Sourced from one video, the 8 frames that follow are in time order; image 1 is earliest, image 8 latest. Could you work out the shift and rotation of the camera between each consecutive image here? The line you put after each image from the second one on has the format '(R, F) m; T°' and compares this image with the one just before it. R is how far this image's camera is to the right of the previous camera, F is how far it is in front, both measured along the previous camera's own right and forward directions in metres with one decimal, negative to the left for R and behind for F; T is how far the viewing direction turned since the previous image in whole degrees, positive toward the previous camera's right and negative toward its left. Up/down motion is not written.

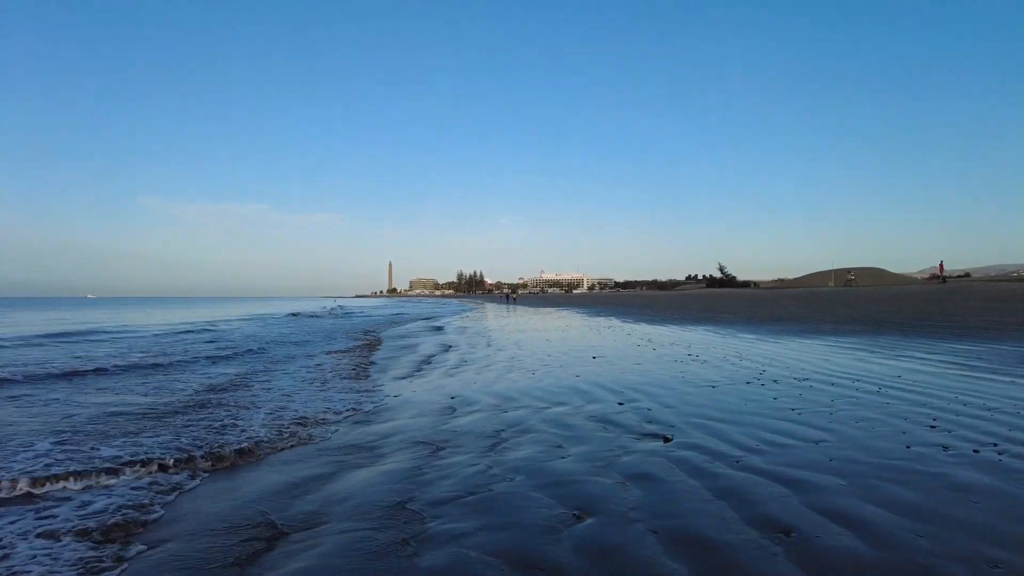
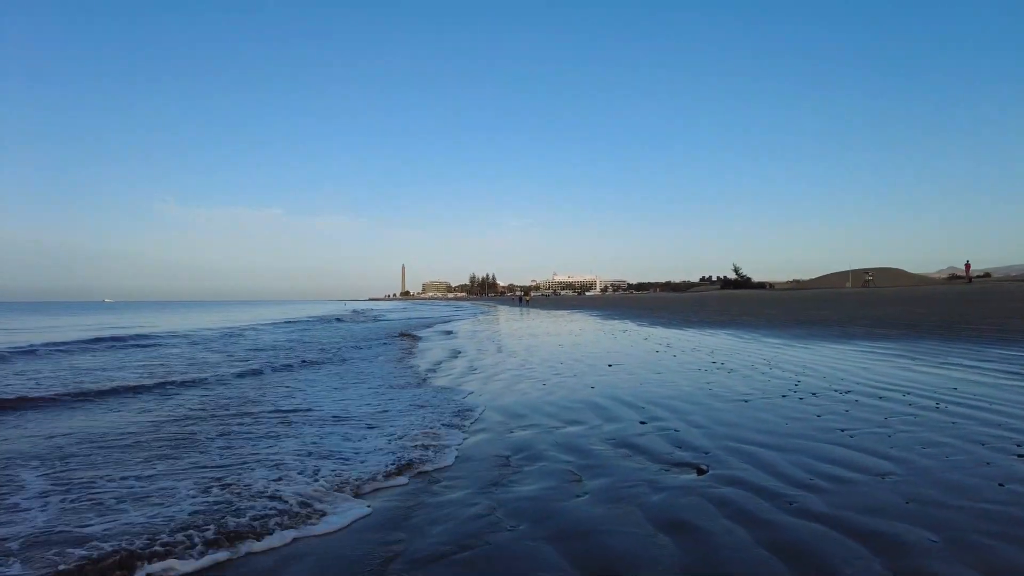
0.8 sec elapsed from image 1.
(+0.1, +0.8) m; -1°
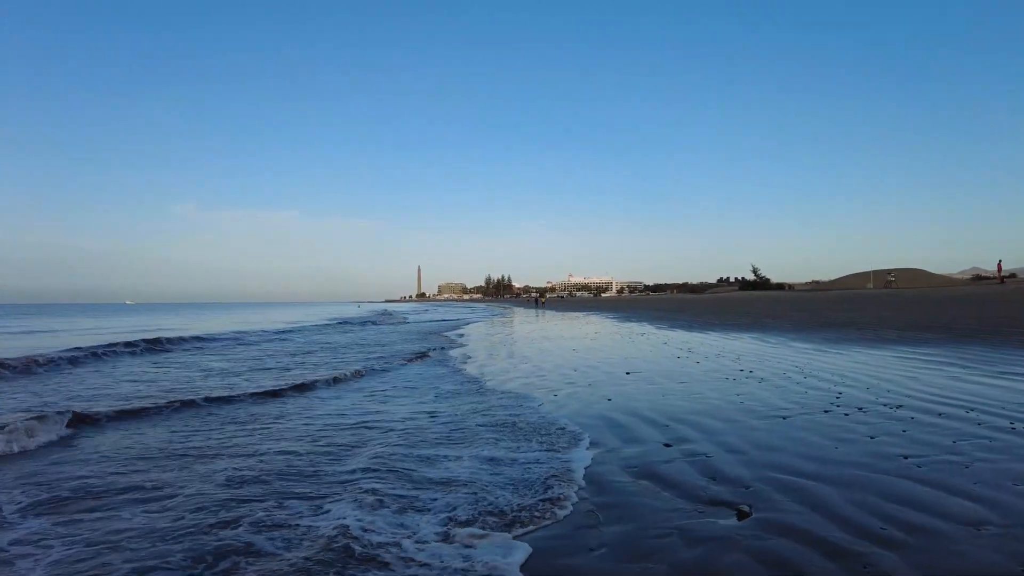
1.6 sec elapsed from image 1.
(+0.1, +0.8) m; -1°
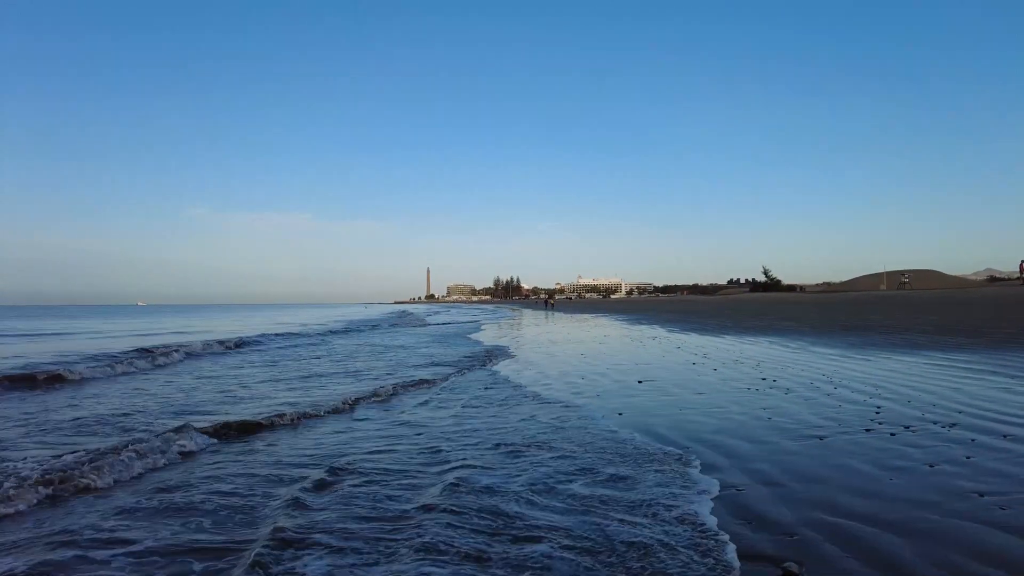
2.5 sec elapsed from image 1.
(+0.1, +0.8) m; -1°
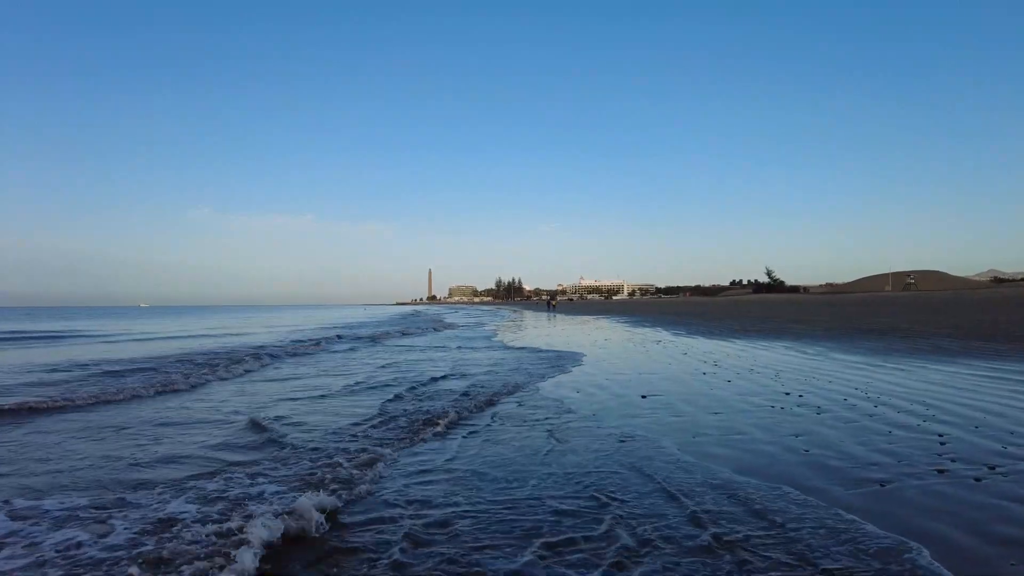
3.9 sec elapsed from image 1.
(+0.3, +1.4) m; 0°
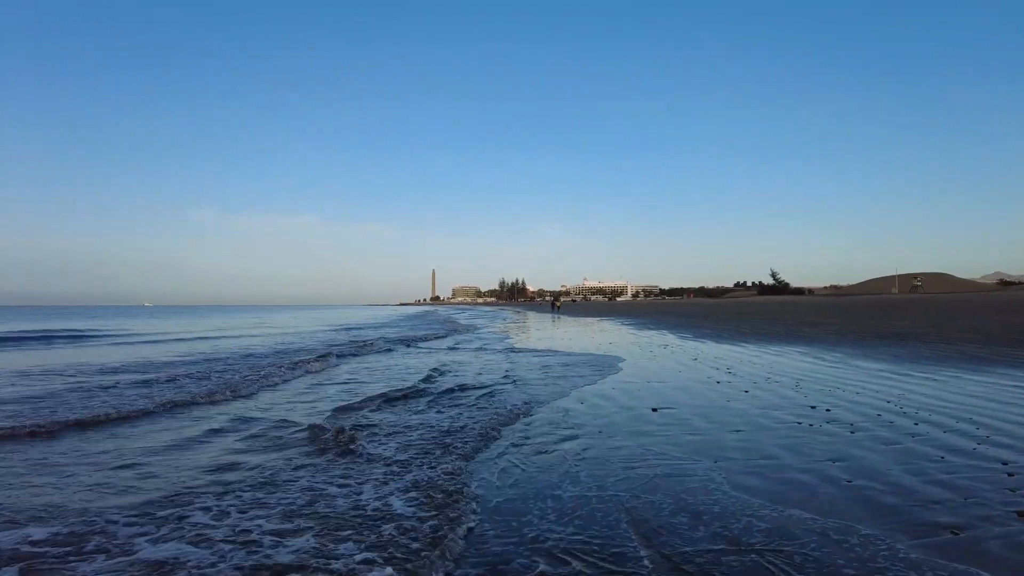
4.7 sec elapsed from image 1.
(+0.1, +0.8) m; 0°
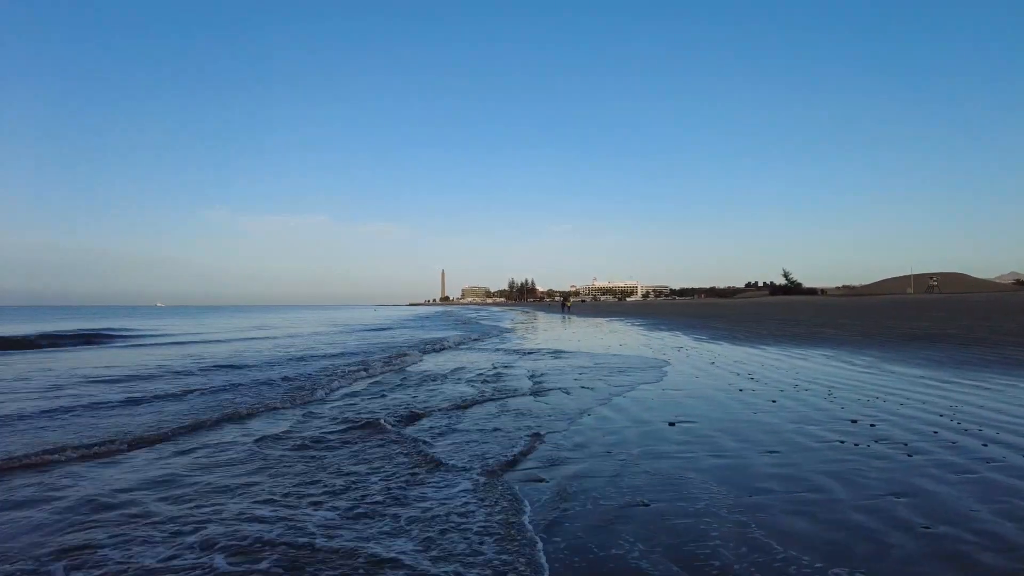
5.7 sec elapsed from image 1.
(+0.2, +1.0) m; -1°
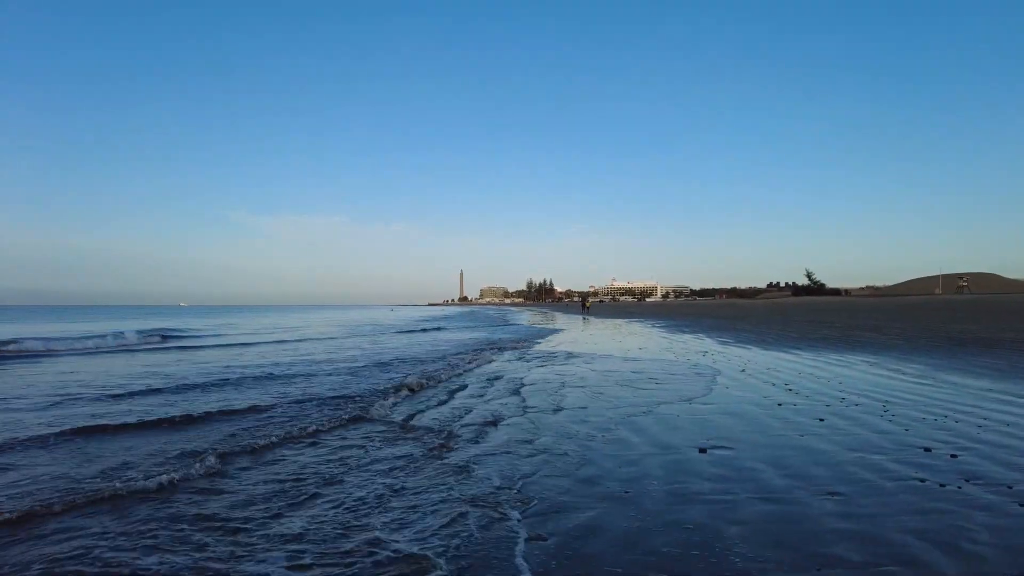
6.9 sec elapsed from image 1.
(+0.2, +1.2) m; -2°
